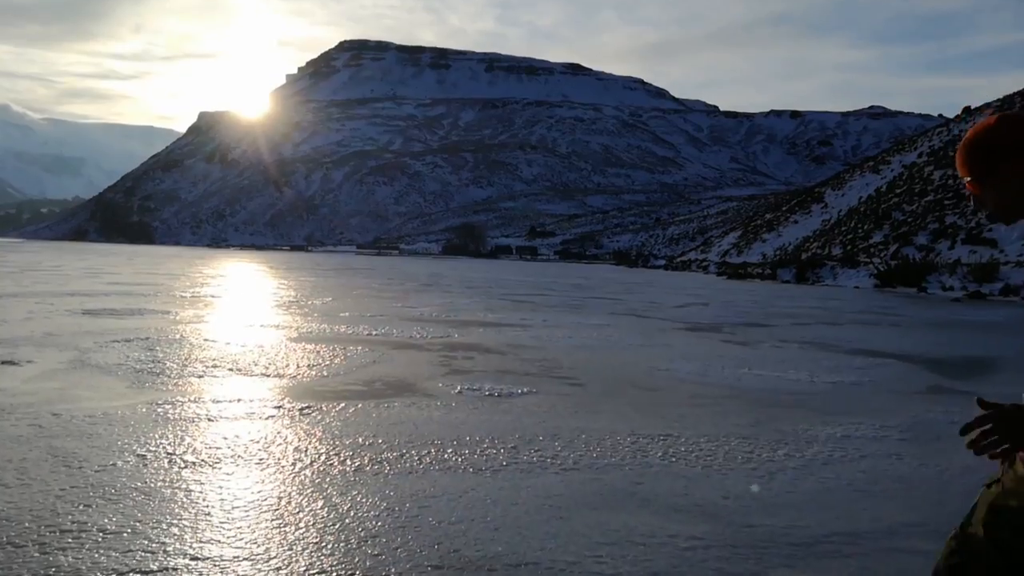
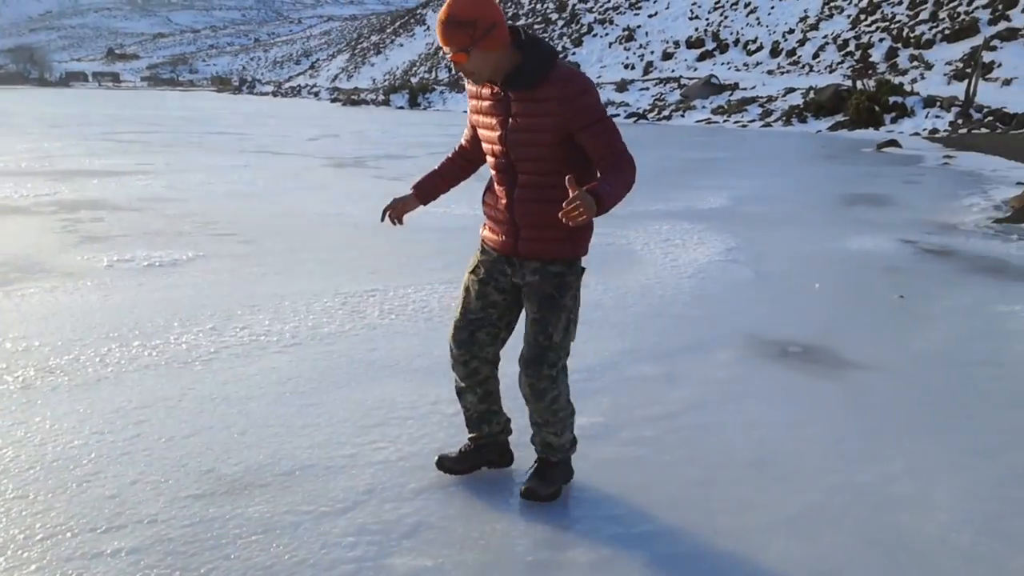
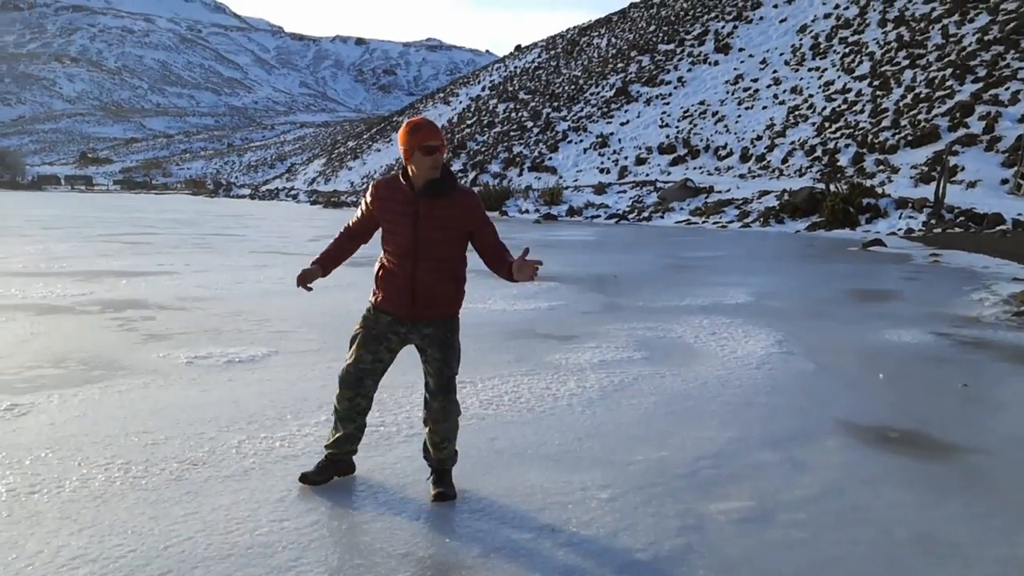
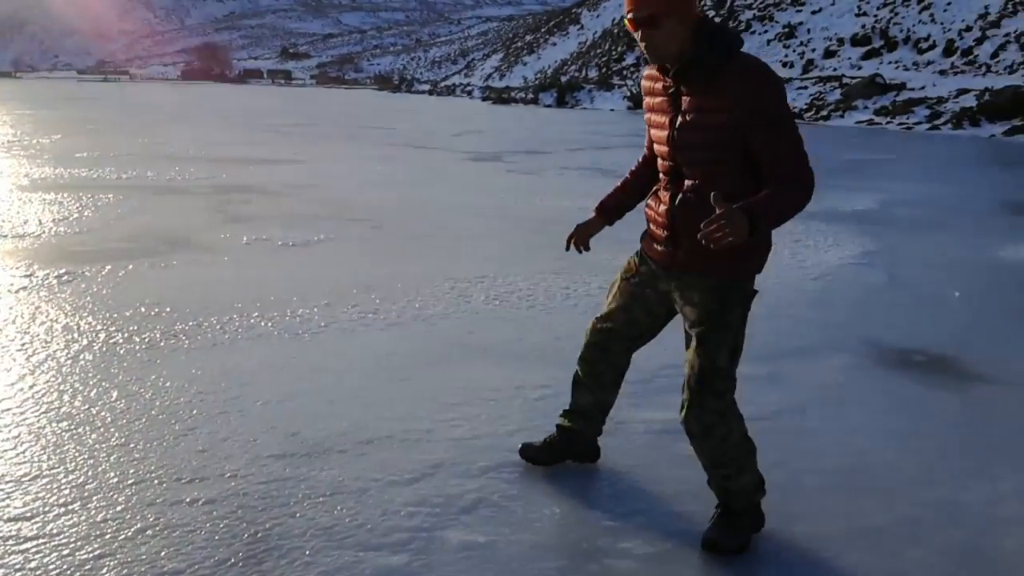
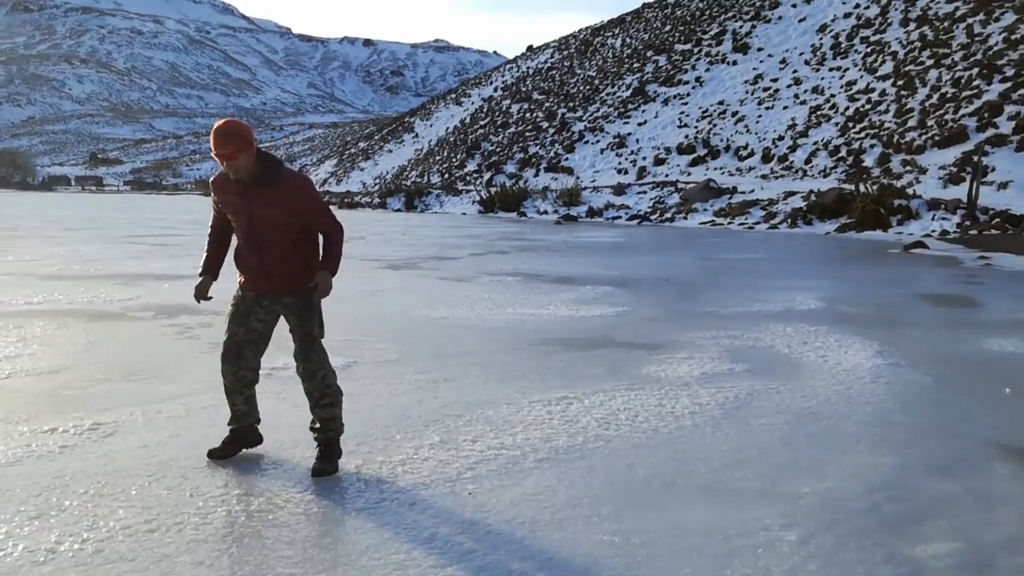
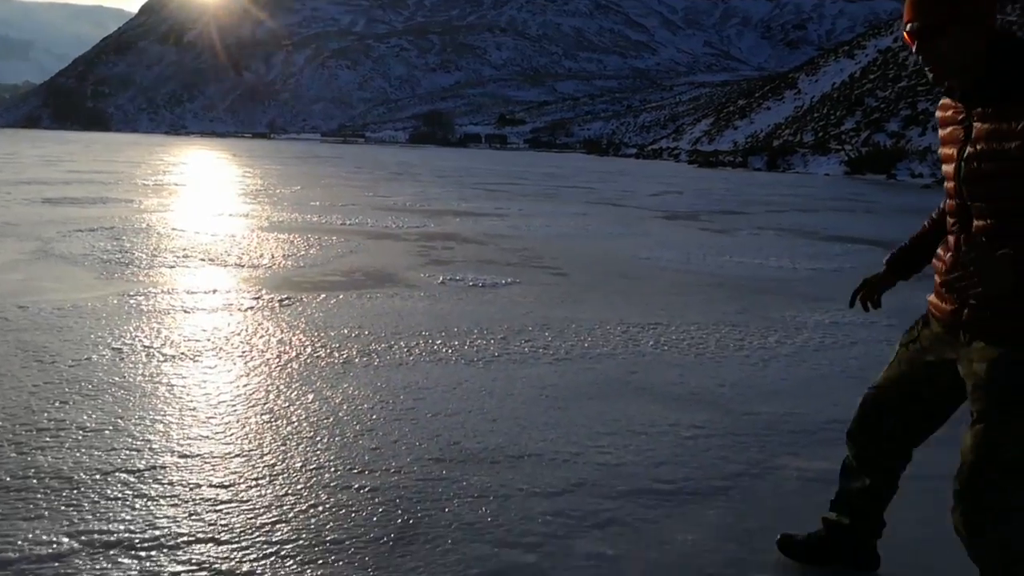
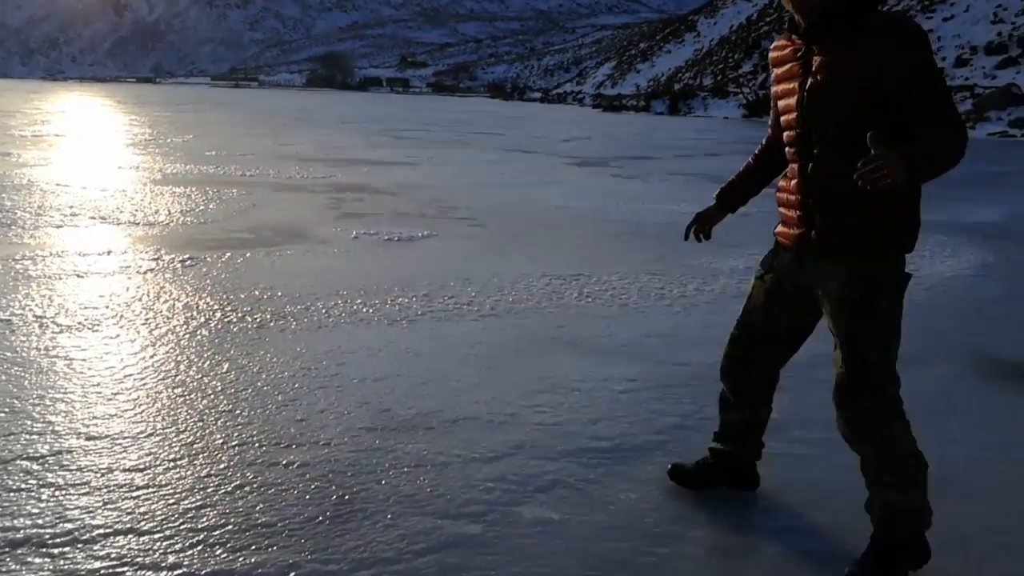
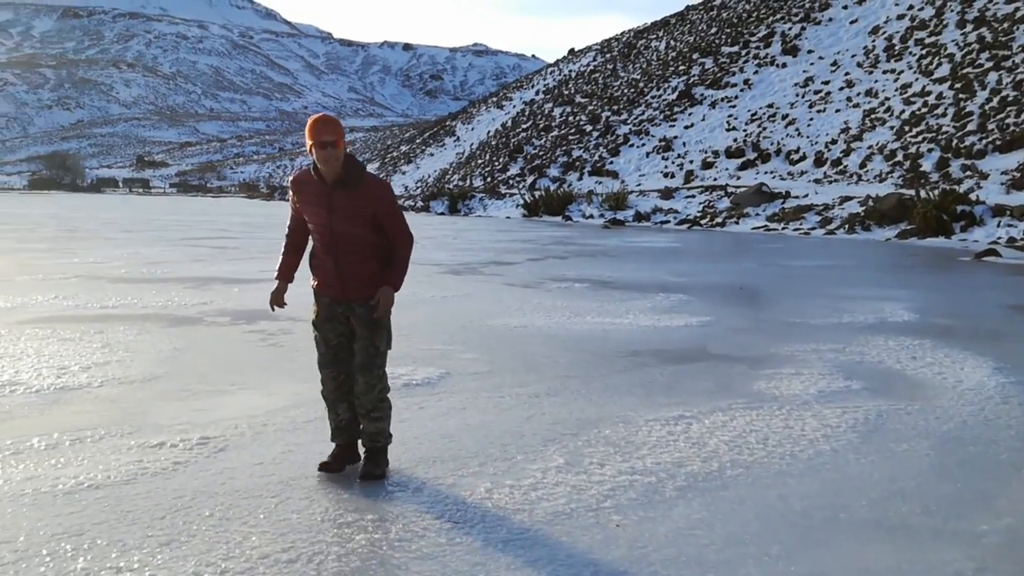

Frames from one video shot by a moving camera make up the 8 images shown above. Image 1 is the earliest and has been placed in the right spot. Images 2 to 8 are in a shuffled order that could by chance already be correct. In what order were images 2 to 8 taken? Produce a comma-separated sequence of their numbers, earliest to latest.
6, 7, 4, 2, 3, 5, 8
